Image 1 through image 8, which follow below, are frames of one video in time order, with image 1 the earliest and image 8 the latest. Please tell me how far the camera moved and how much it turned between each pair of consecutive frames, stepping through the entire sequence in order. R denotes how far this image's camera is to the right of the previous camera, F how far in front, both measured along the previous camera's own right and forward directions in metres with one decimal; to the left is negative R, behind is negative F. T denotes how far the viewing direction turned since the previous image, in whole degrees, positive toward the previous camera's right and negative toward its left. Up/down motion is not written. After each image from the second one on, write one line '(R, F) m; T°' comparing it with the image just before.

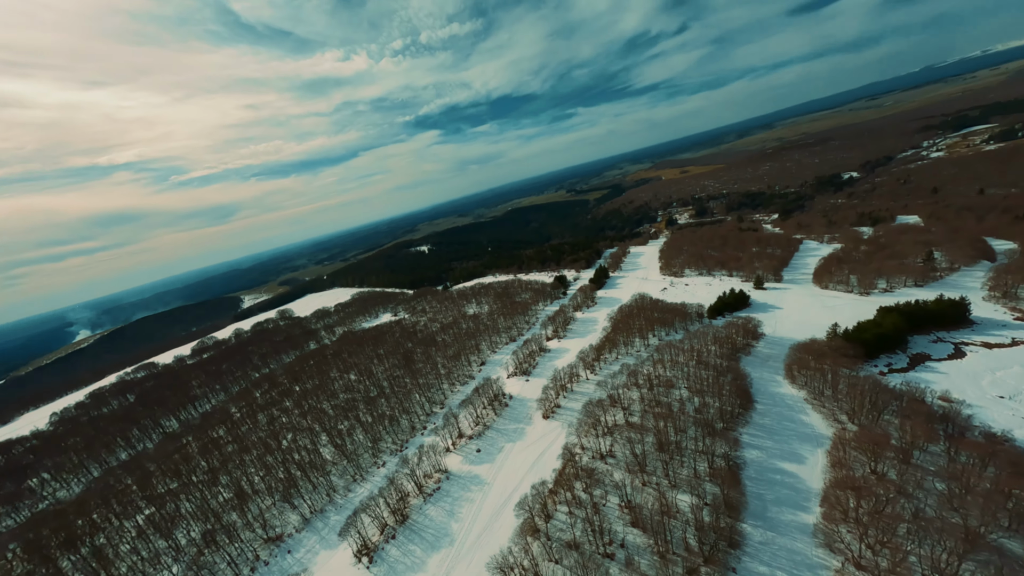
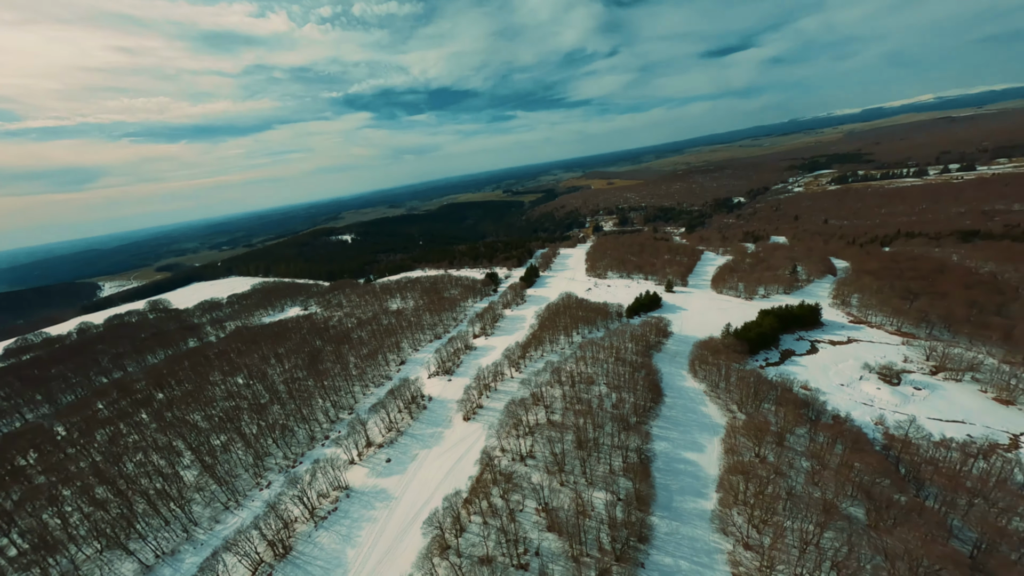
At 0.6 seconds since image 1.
(+1.5, +2.8) m; +12°
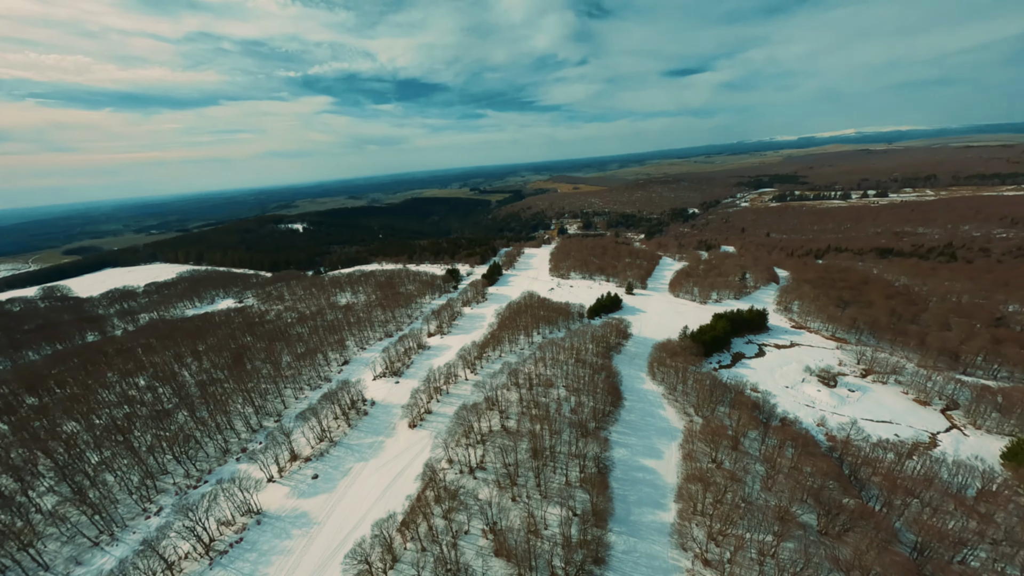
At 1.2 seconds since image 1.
(+1.1, +3.6) m; +6°
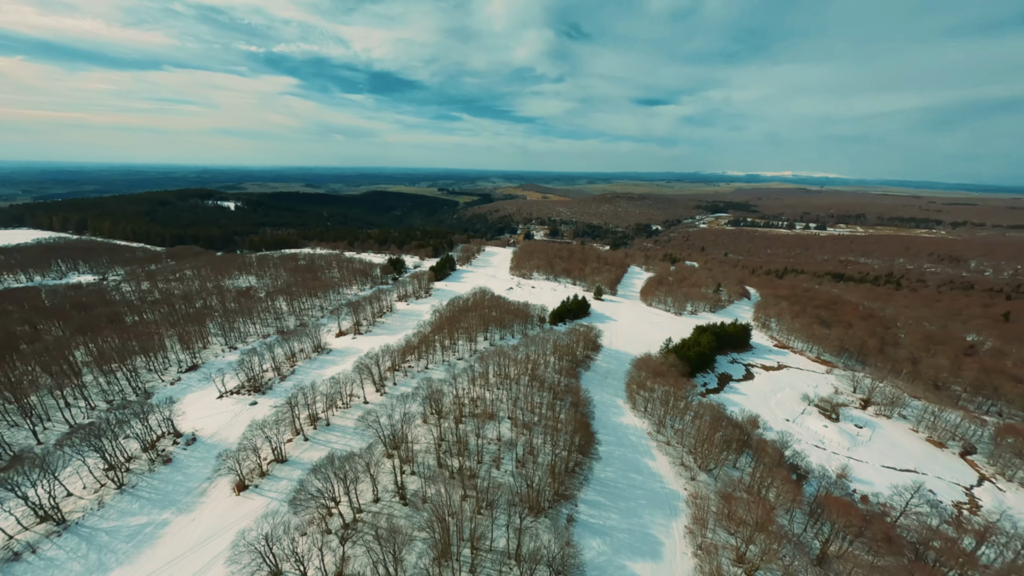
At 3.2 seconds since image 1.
(+3.4, +15.6) m; +6°
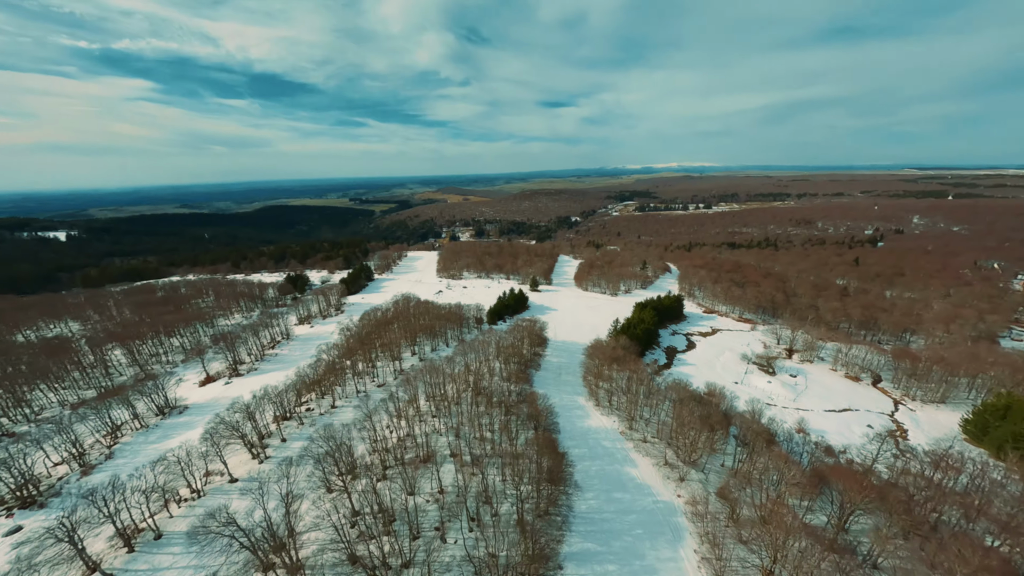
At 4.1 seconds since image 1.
(+0.7, +7.4) m; +12°
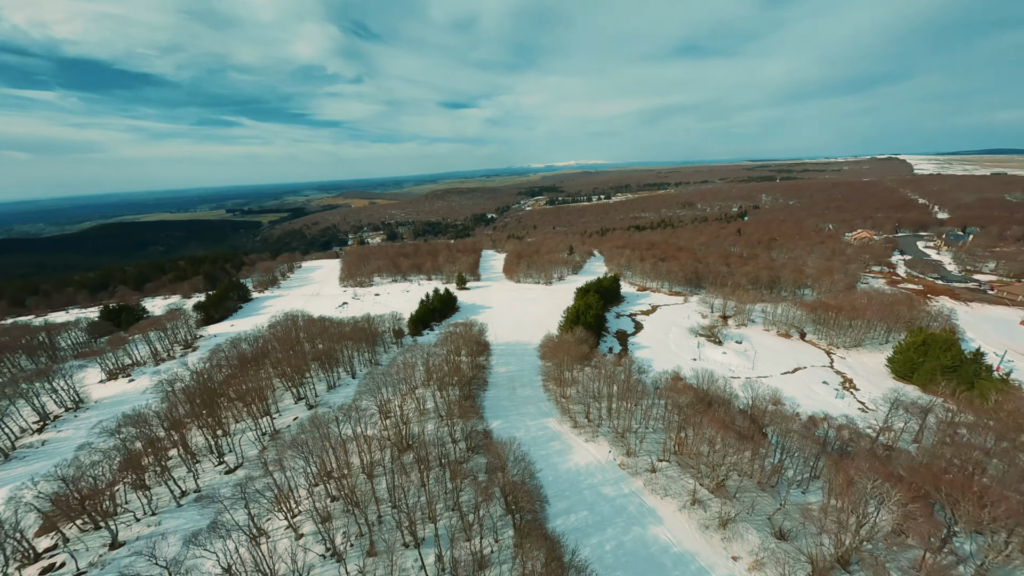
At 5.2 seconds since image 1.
(-0.3, +10.0) m; +14°
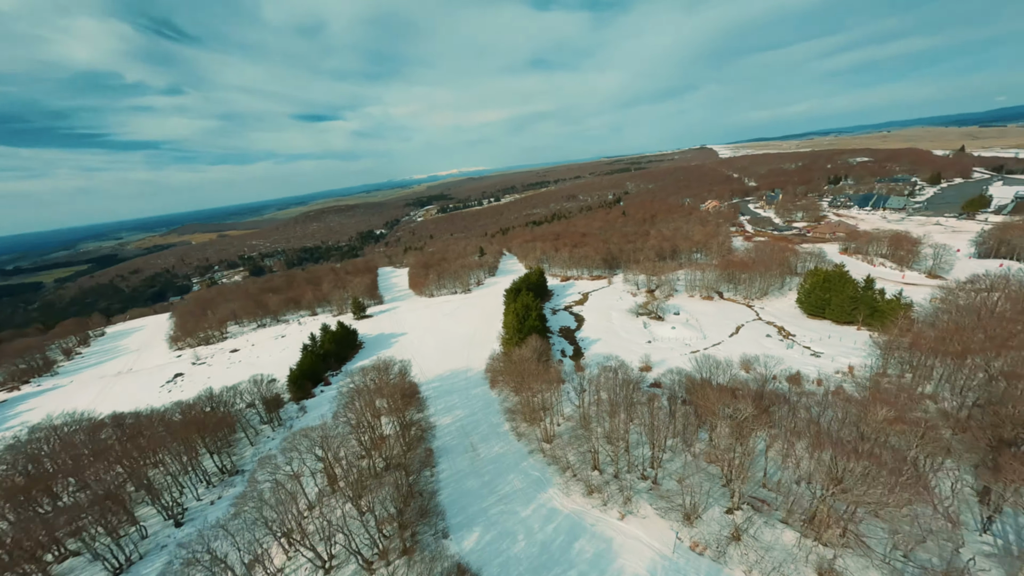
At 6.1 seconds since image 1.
(-1.7, +9.6) m; +17°
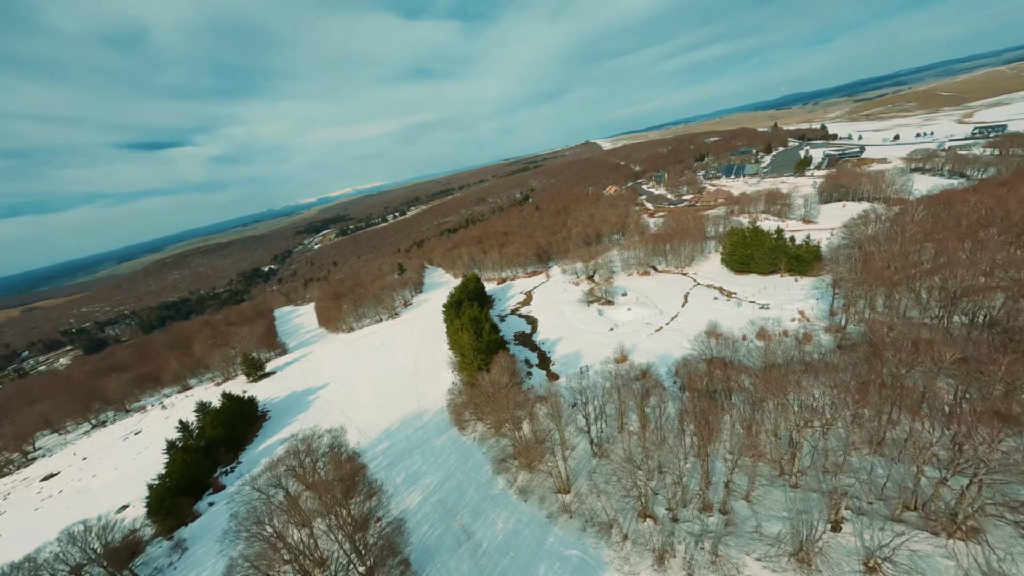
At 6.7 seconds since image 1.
(-2.1, +5.9) m; +14°
